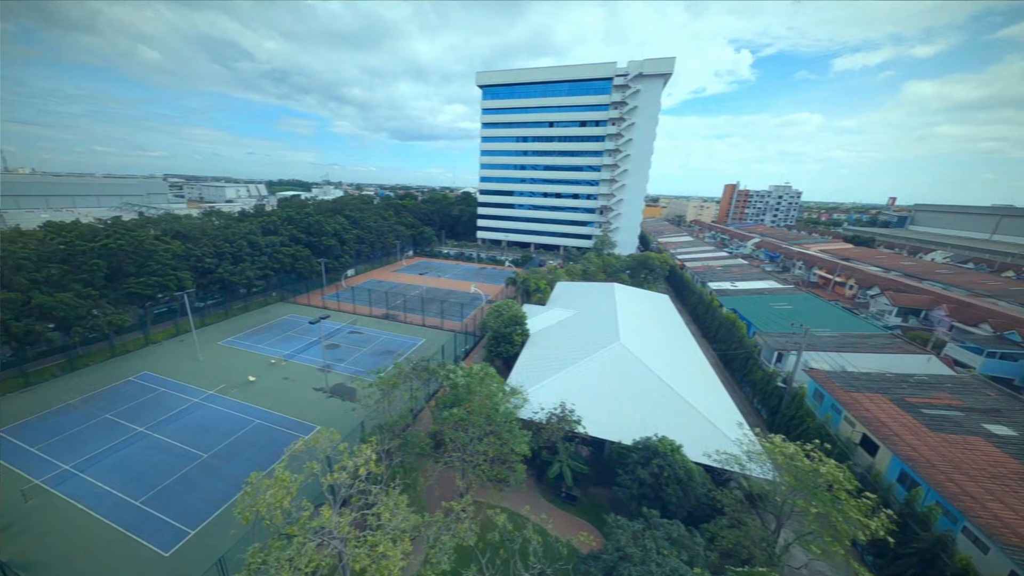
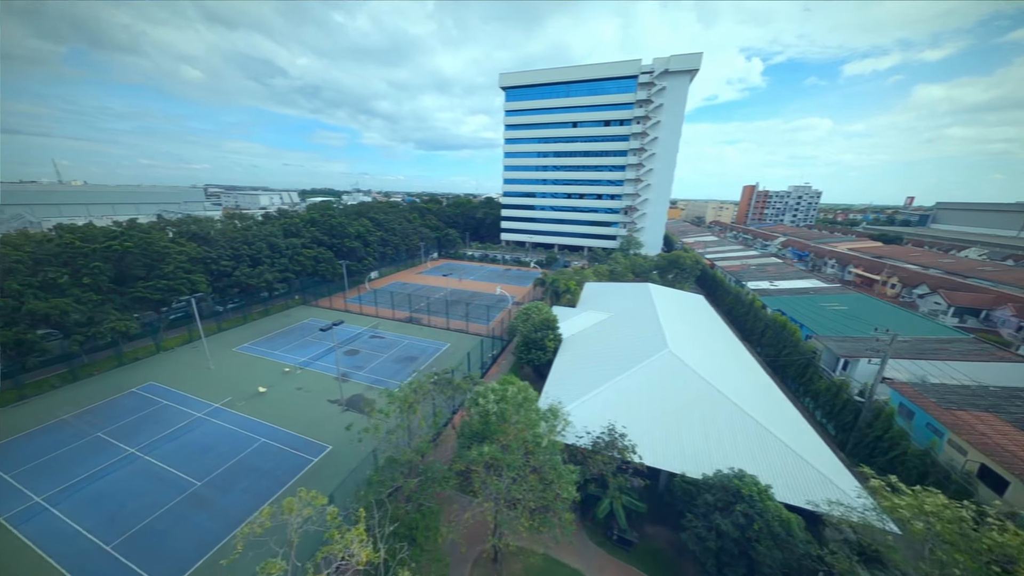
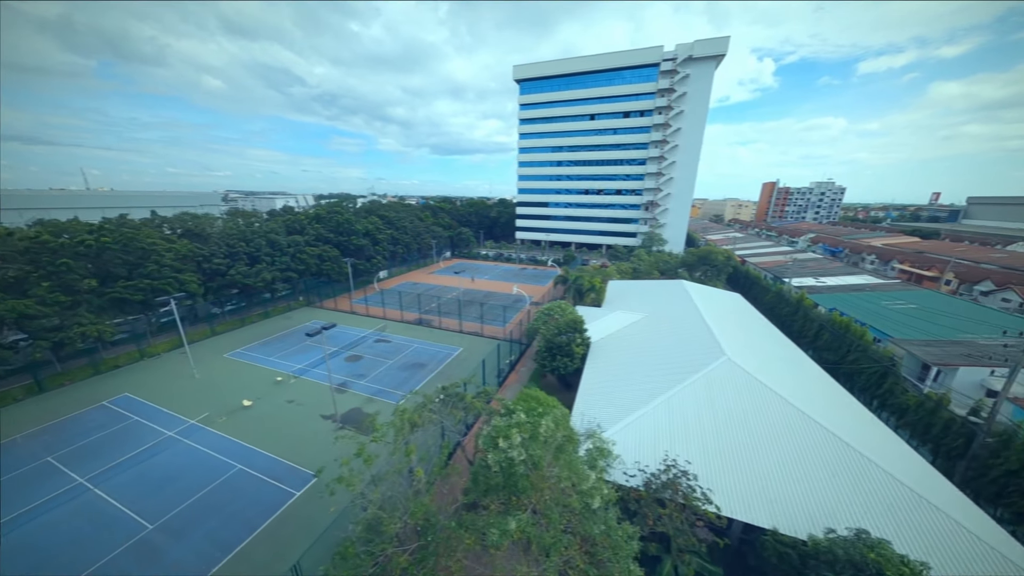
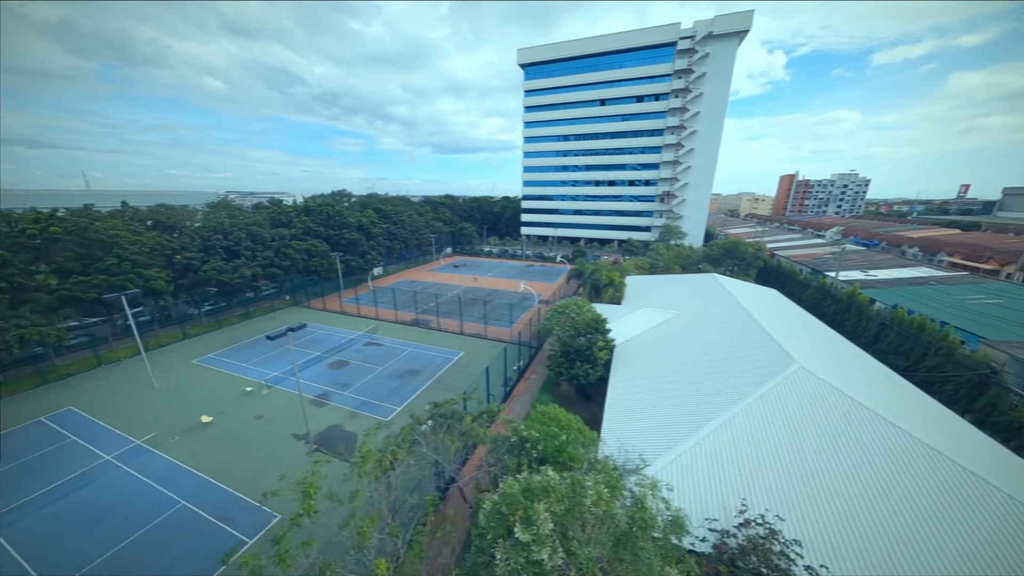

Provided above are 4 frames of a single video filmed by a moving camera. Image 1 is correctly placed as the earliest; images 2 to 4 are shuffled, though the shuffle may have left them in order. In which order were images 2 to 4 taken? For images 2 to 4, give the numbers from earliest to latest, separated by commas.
2, 3, 4
